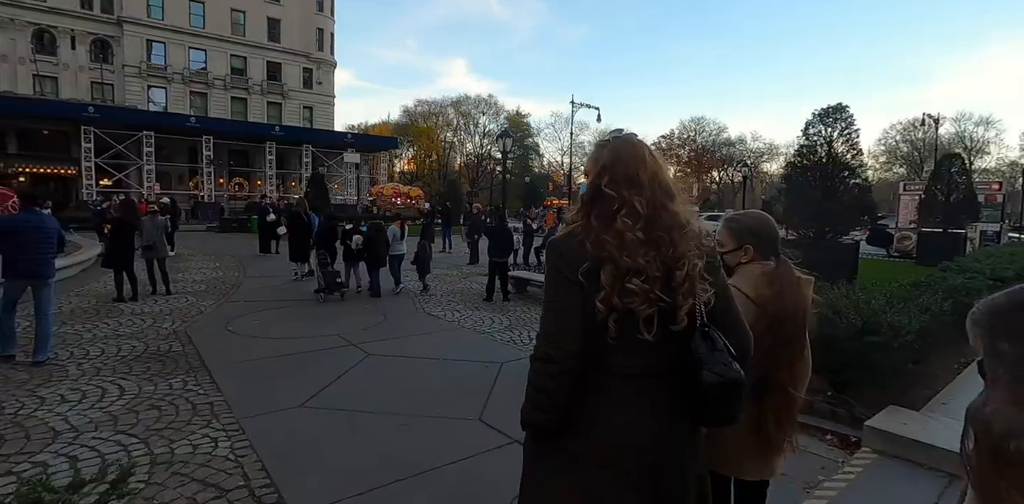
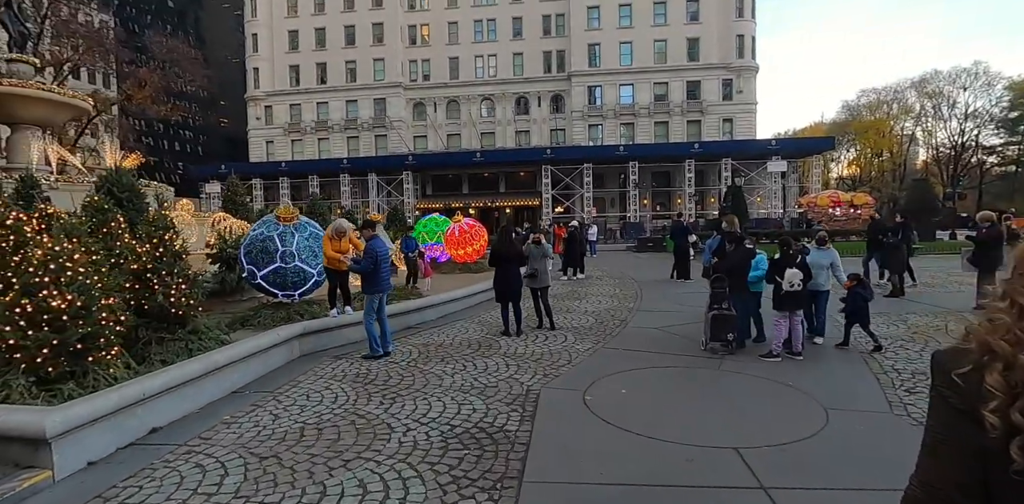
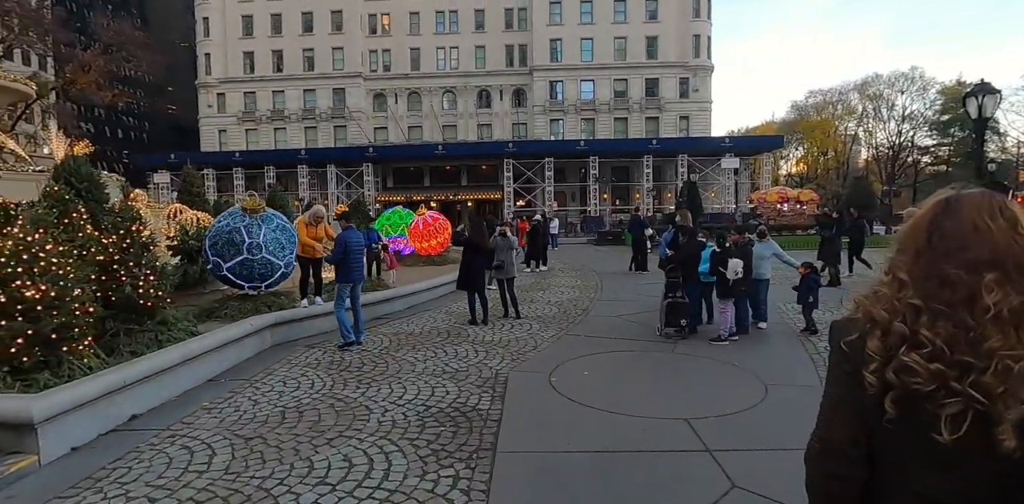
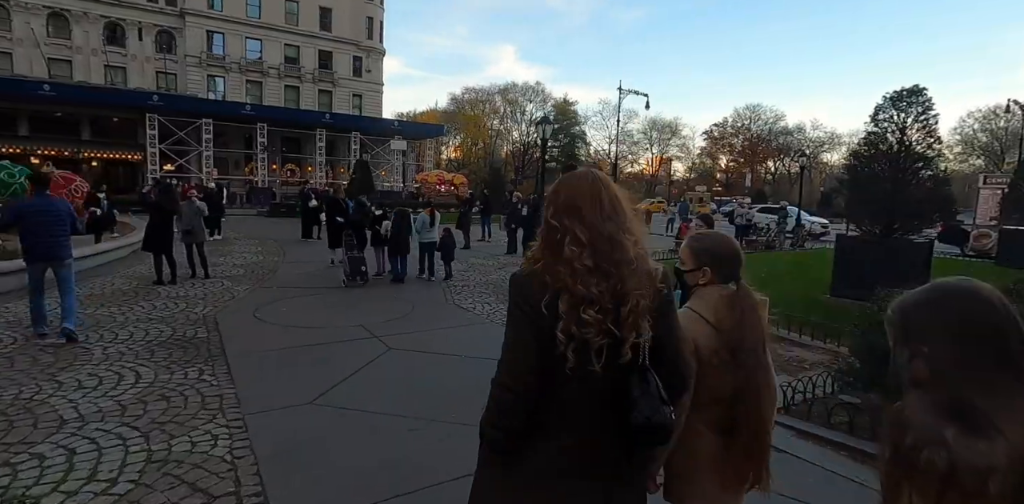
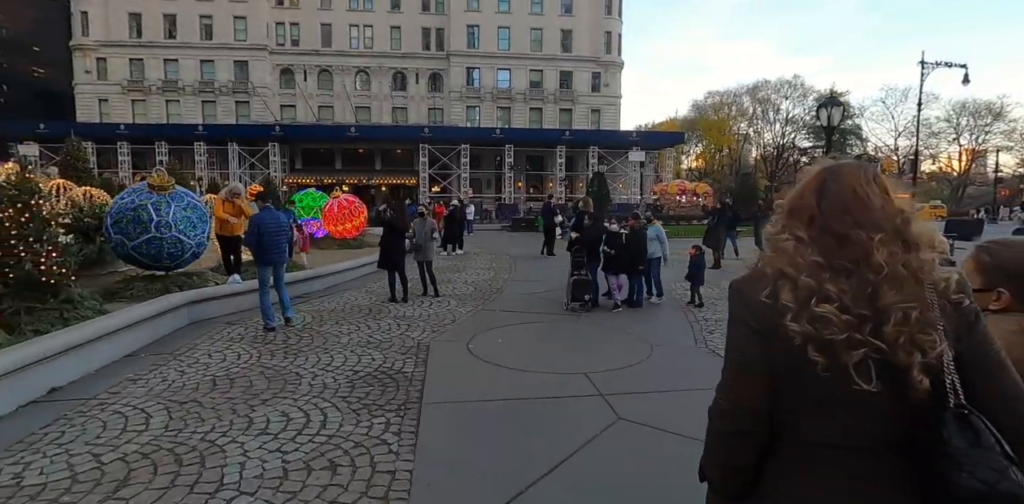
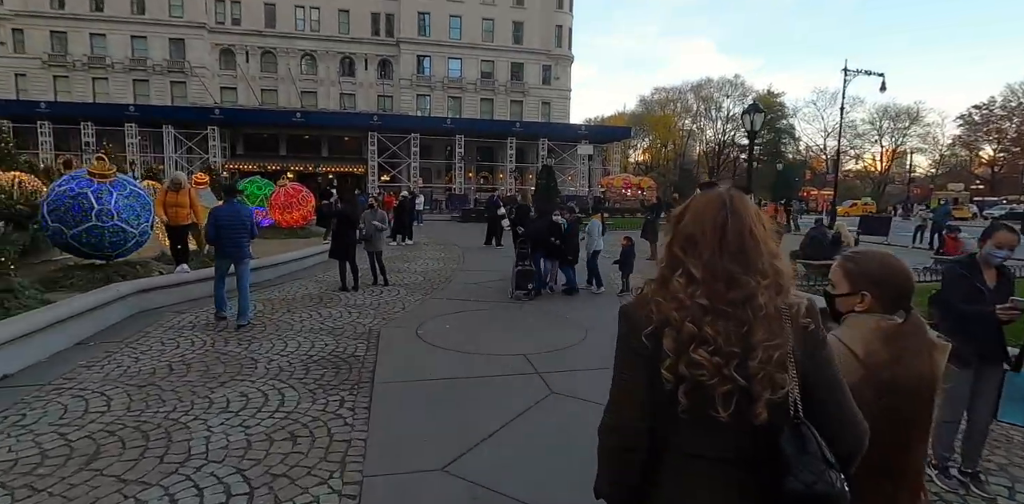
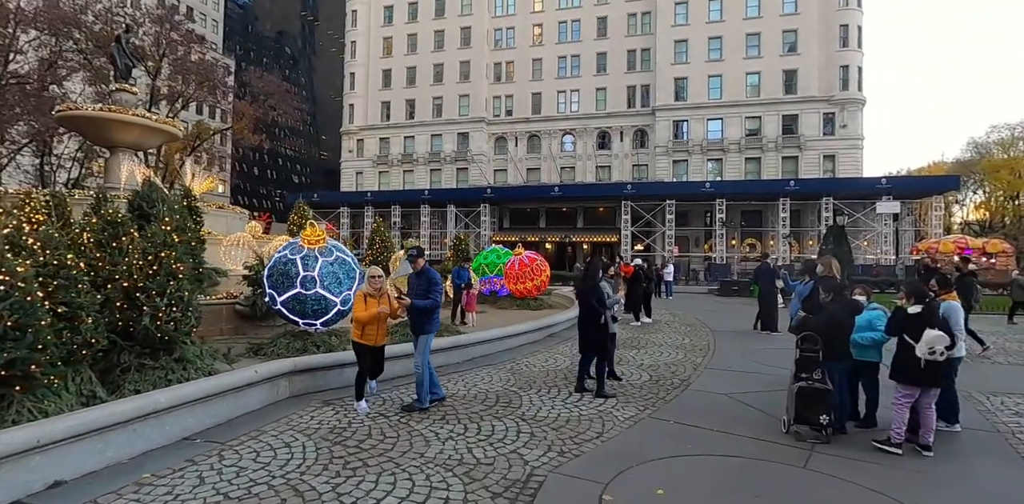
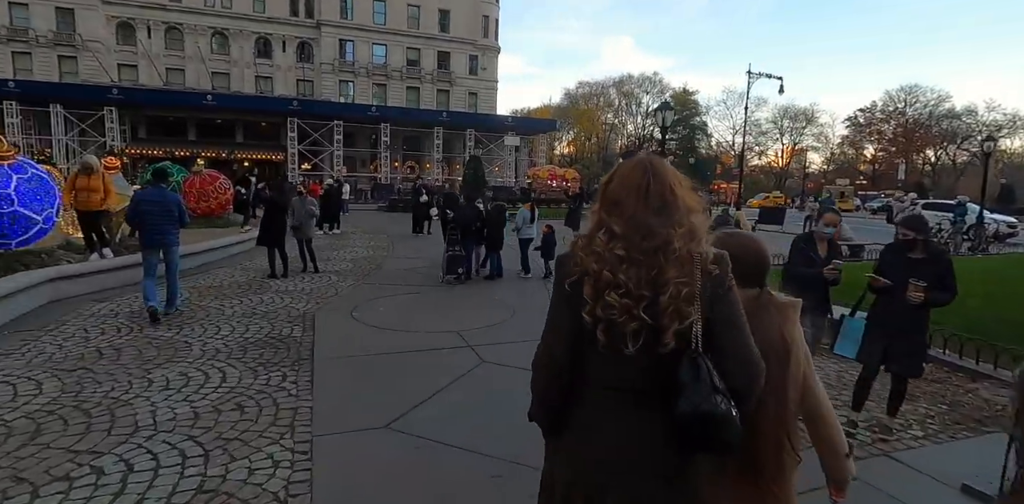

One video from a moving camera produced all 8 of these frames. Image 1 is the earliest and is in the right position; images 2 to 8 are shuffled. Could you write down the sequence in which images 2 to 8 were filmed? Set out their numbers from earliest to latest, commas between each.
4, 8, 6, 5, 3, 2, 7
